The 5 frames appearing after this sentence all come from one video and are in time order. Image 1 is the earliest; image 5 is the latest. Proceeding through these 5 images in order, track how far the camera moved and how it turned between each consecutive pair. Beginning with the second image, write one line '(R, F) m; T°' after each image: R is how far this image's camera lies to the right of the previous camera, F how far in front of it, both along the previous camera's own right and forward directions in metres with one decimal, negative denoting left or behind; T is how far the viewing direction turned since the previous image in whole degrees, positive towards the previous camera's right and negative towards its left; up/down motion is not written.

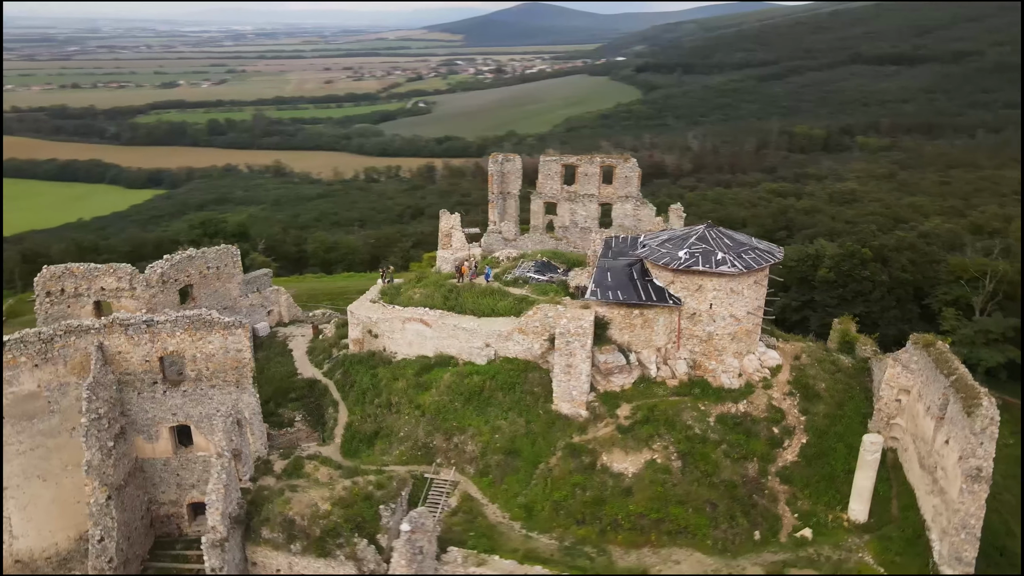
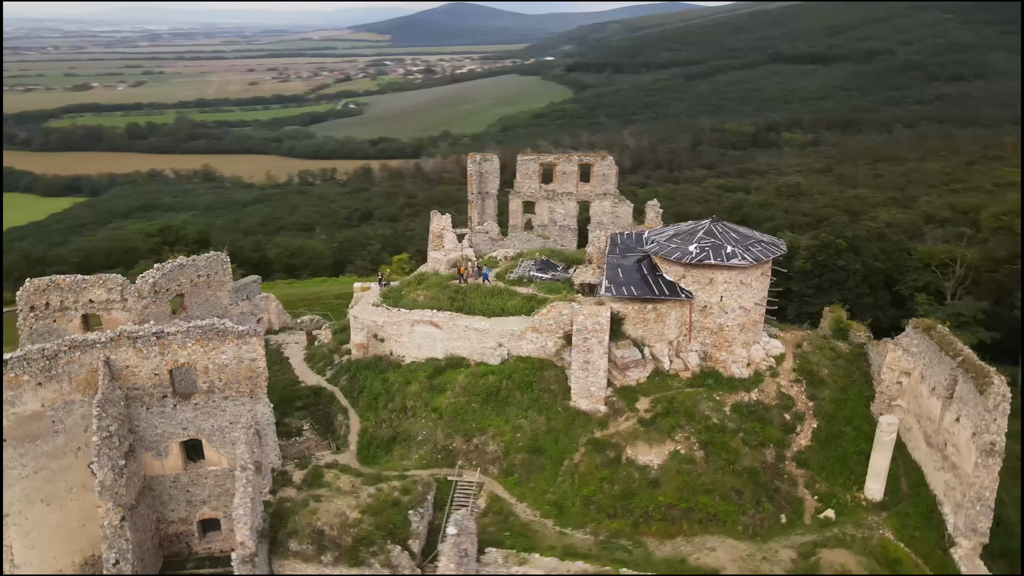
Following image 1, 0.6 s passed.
(-1.6, 0.0) m; +5°
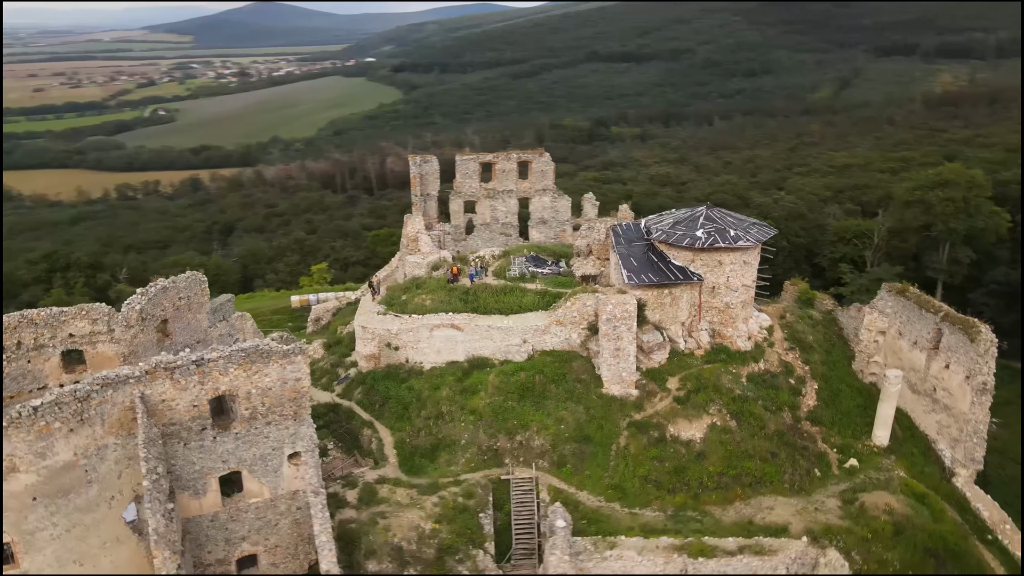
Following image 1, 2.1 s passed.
(-3.8, +0.3) m; +12°
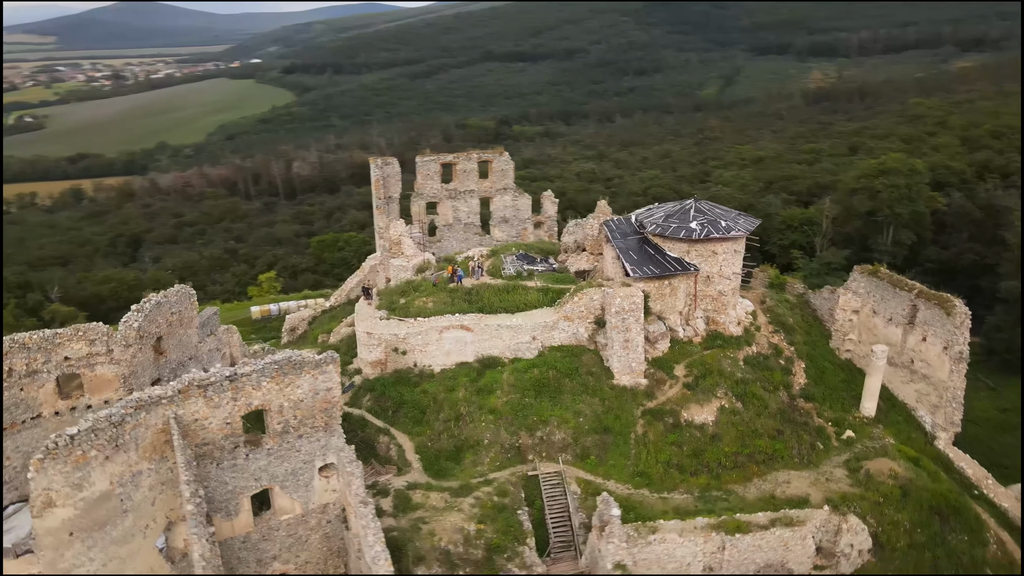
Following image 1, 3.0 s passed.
(-2.2, 0.0) m; +8°
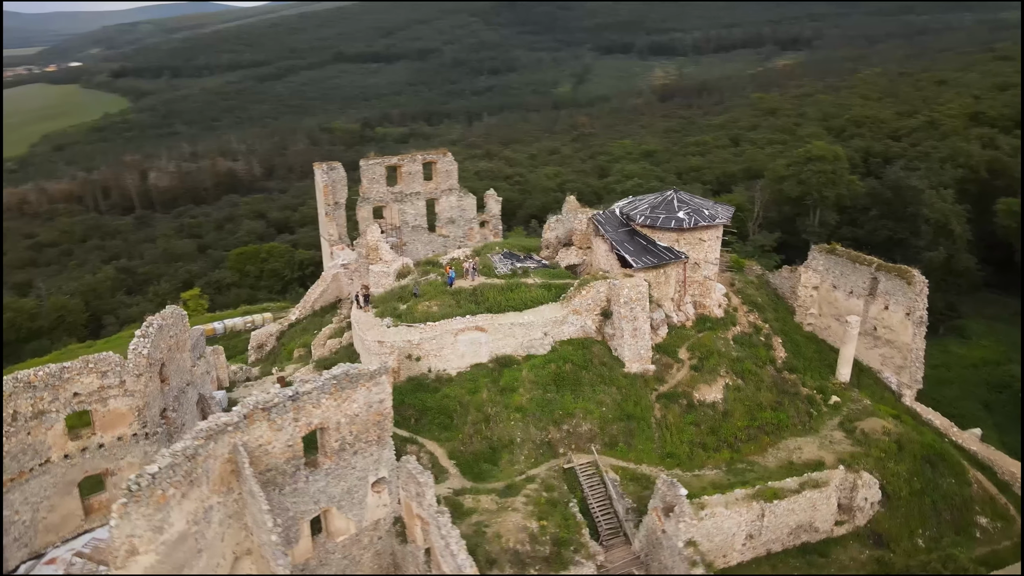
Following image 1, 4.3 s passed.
(-3.1, +0.2) m; +10°
